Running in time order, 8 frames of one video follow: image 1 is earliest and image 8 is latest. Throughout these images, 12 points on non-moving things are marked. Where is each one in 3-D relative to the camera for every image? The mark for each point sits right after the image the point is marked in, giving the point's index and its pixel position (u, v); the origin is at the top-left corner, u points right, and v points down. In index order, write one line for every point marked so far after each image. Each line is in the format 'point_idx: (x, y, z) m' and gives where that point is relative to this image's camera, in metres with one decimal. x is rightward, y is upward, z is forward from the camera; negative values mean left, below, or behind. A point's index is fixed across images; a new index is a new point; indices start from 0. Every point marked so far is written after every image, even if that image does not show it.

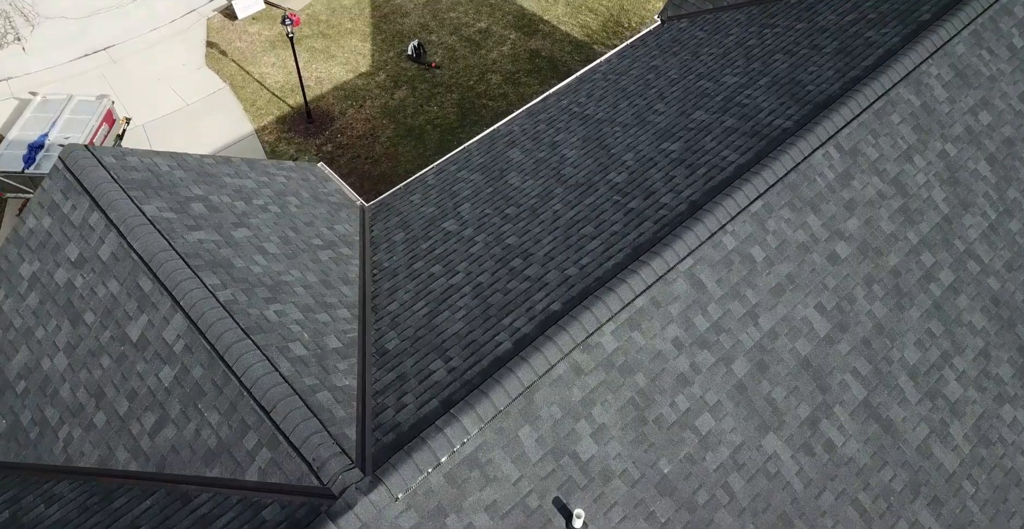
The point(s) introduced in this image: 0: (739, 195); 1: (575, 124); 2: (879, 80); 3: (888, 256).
0: (+3.4, +1.0, +11.9) m
1: (+1.3, +2.9, +16.6) m
2: (+6.3, +3.2, +13.6) m
3: (+5.9, +0.1, +12.5) m
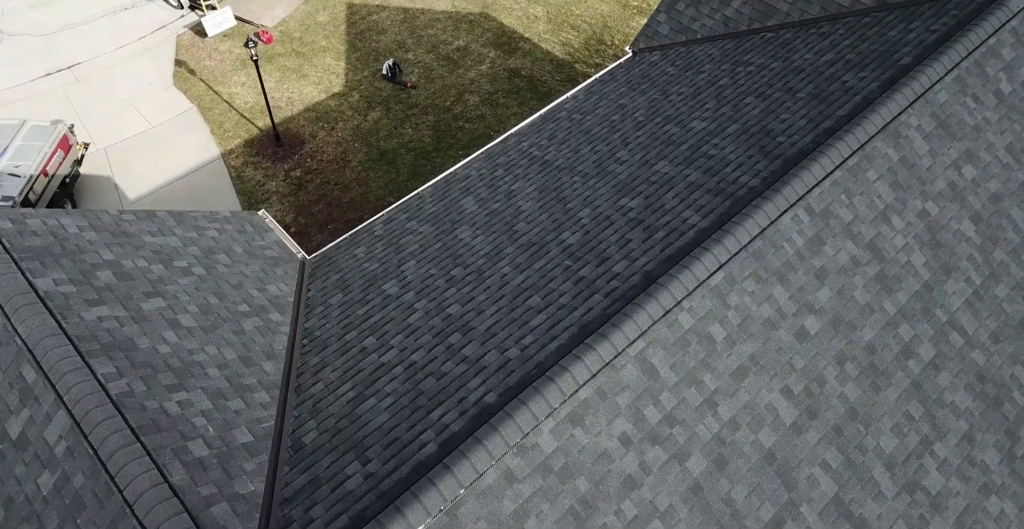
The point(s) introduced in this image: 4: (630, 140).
0: (+2.5, 0.0, +10.8) m
1: (+0.4, +1.8, +15.5) m
2: (+5.4, +2.1, +12.6) m
3: (+5.0, -1.0, +11.4) m
4: (+2.3, +2.3, +15.3) m
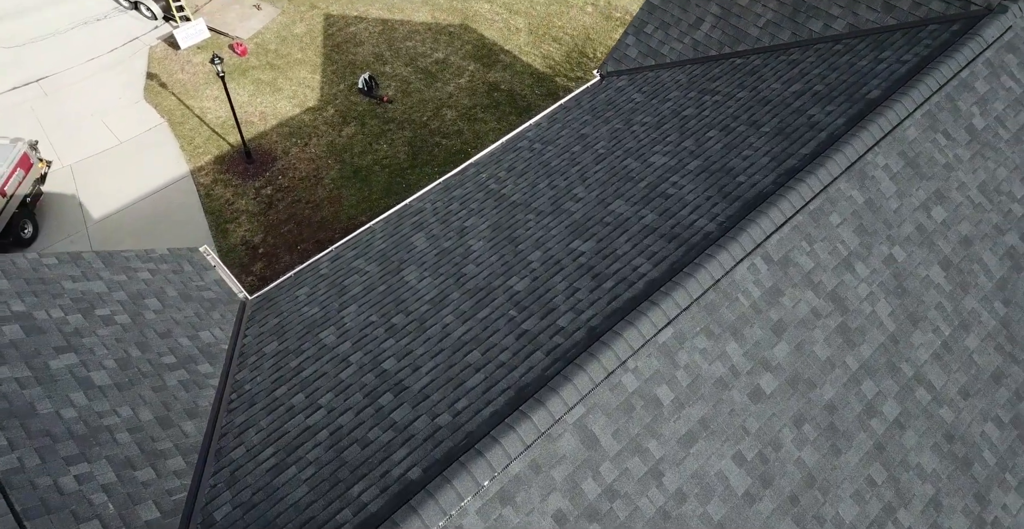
0: (+1.7, -0.7, +10.1) m
1: (-0.4, +1.1, +14.8) m
2: (+4.6, +1.4, +11.9) m
3: (+4.2, -1.7, +10.8) m
4: (+1.4, +1.6, +14.6) m
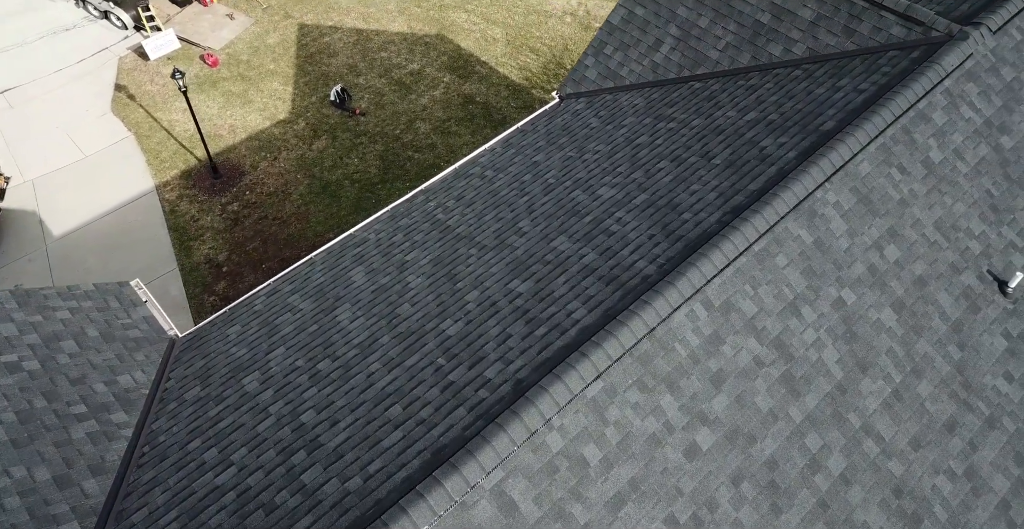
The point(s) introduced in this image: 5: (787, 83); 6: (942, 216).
0: (+0.7, -1.4, +9.5) m
1: (-1.4, +0.4, +14.3) m
2: (+3.6, +0.7, +11.4) m
3: (+3.2, -2.3, +10.2) m
4: (+0.4, +1.0, +14.1) m
5: (+5.3, +3.5, +15.2) m
6: (+6.8, +0.8, +12.5) m
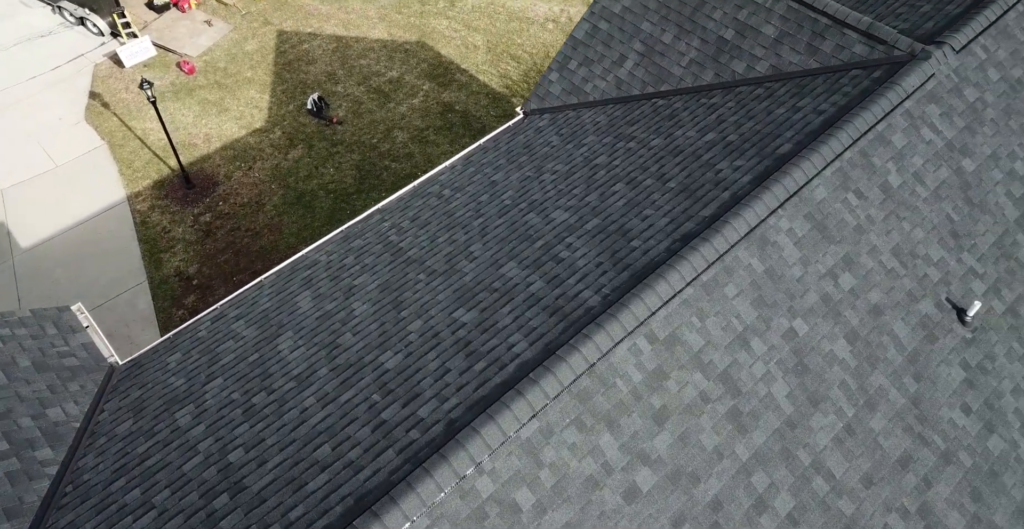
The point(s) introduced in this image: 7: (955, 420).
0: (-0.1, -1.8, +9.2) m
1: (-2.3, 0.0, +13.9) m
2: (+2.8, +0.3, +11.0) m
3: (+2.4, -2.7, +9.9) m
4: (-0.4, +0.6, +13.7) m
5: (+4.4, +3.1, +14.9) m
6: (+5.9, +0.3, +12.2) m
7: (+6.3, -2.2, +11.4) m
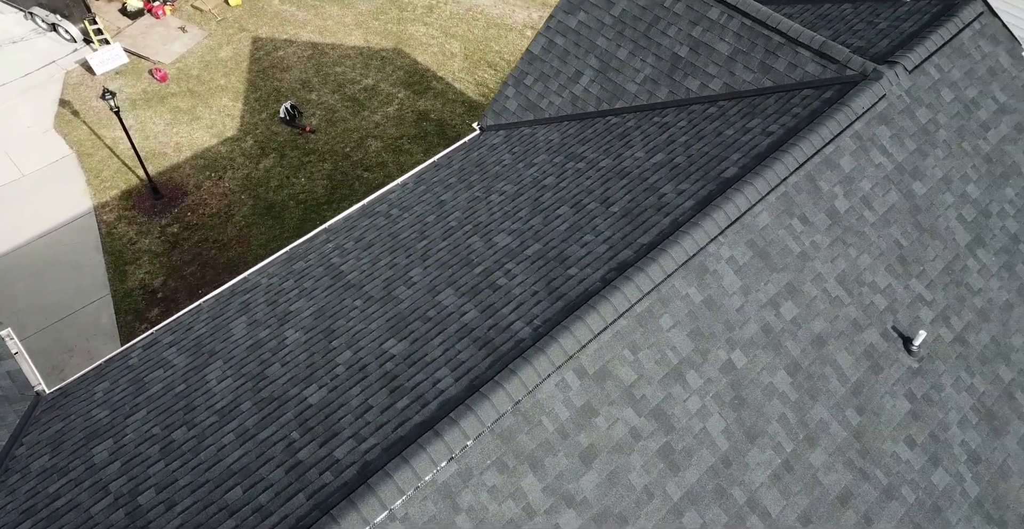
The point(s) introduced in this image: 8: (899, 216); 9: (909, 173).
0: (-1.0, -2.2, +8.8) m
1: (-3.2, -0.4, +13.5) m
2: (+1.8, -0.1, +10.7) m
3: (+1.5, -3.1, +9.5) m
4: (-1.4, +0.1, +13.4) m
5: (+3.4, +2.6, +14.6) m
6: (+5.0, -0.1, +11.9) m
7: (+5.4, -2.6, +11.1) m
8: (+6.1, +0.8, +12.5) m
9: (+6.4, +1.5, +12.9) m
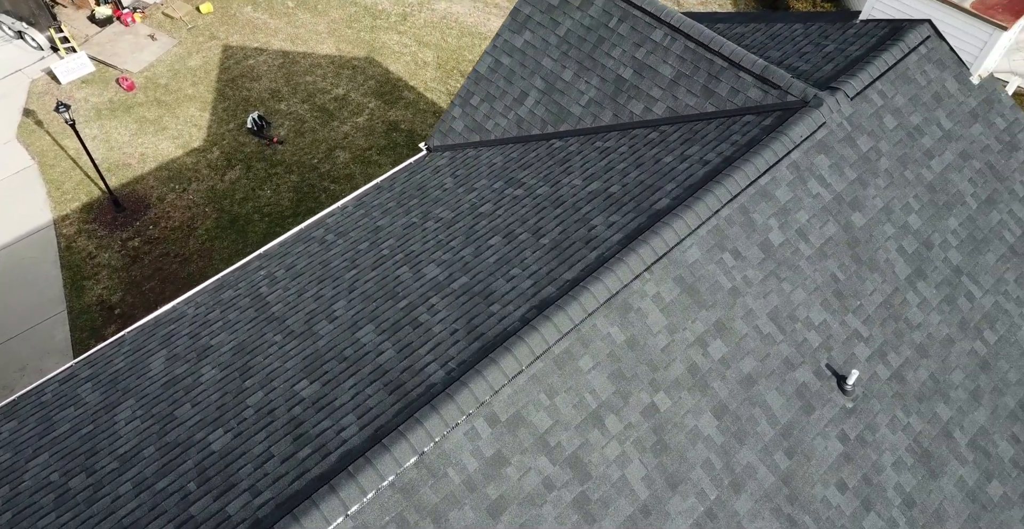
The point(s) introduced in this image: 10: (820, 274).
0: (-2.1, -2.7, +8.4) m
1: (-4.4, -0.9, +13.1) m
2: (+0.7, -0.6, +10.3) m
3: (+0.4, -3.6, +9.1) m
4: (-2.5, -0.4, +12.9) m
5: (+2.3, +2.1, +14.2) m
6: (+3.9, -0.6, +11.5) m
7: (+4.3, -3.2, +10.7) m
8: (+5.0, +0.3, +12.2) m
9: (+5.3, +1.0, +12.5) m
10: (+4.6, -0.1, +11.9) m
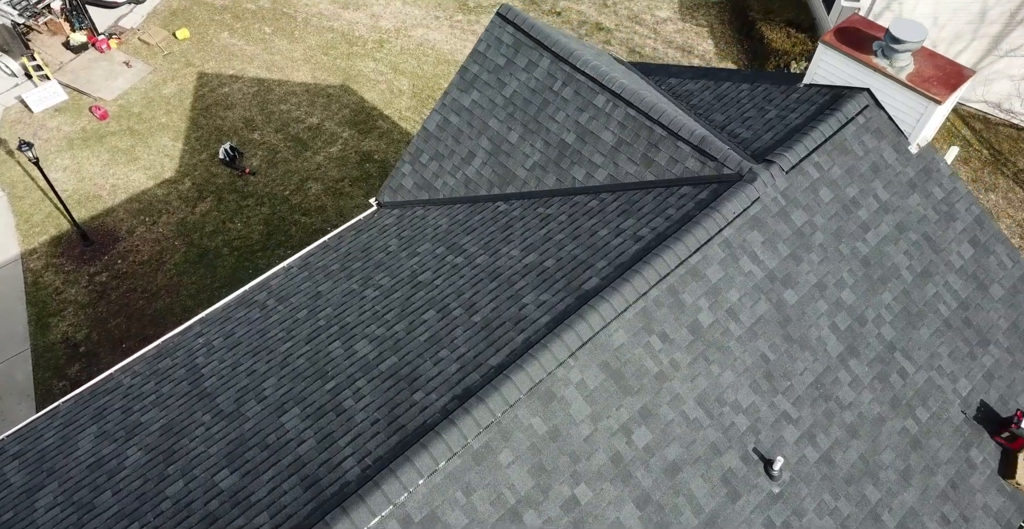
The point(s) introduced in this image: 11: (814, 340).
0: (-3.2, -3.9, +8.3) m
1: (-5.5, -2.1, +13.0) m
2: (-0.3, -1.8, +10.3) m
3: (-0.7, -4.8, +9.0) m
4: (-3.6, -1.6, +12.9) m
5: (+1.2, +0.9, +14.2) m
6: (+2.8, -1.8, +11.5) m
7: (+3.2, -4.3, +10.7) m
8: (+3.9, -1.0, +12.2) m
9: (+4.2, -0.3, +12.5) m
10: (+3.6, -1.4, +11.9) m
11: (+4.7, -1.2, +12.4) m
